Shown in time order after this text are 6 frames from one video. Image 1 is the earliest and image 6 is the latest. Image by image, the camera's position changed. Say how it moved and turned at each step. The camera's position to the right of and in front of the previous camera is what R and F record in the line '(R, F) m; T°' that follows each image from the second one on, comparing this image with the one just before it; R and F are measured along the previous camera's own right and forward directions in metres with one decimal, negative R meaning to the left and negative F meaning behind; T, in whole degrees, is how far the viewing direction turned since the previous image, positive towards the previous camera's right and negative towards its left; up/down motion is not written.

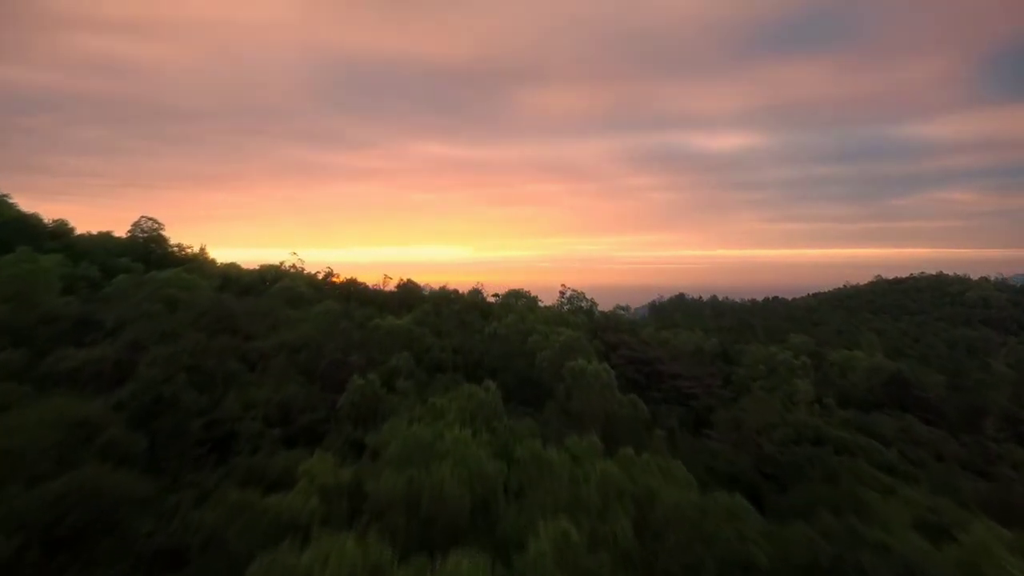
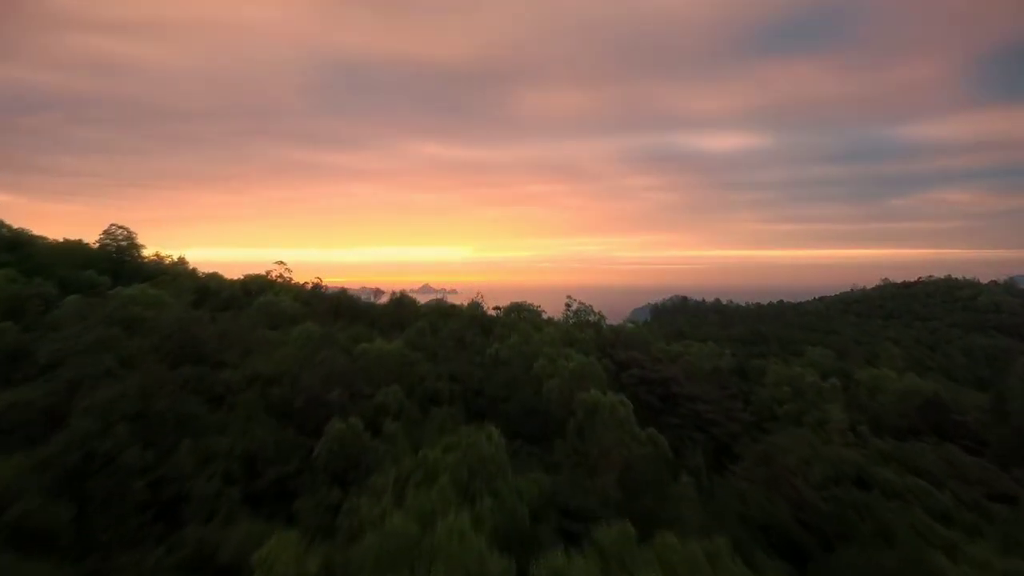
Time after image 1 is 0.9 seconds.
(-0.1, +1.1) m; 0°
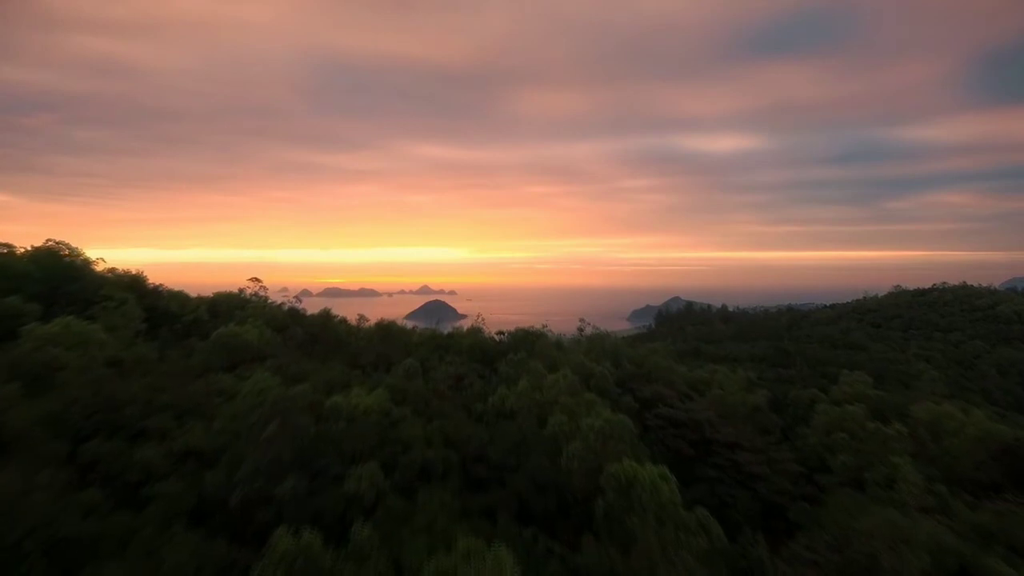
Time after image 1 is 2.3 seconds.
(-0.1, +1.9) m; 0°
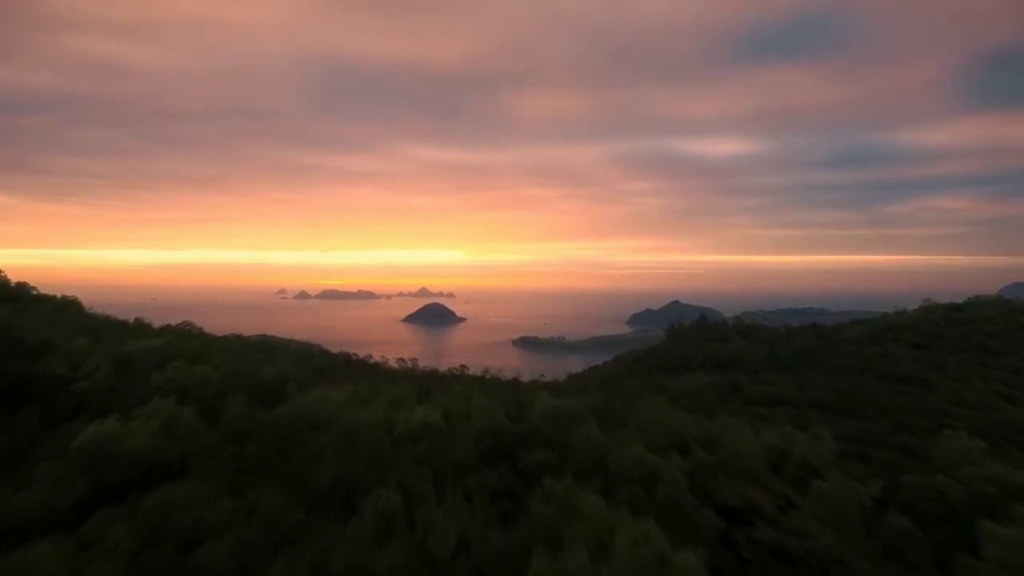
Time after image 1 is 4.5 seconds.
(-0.5, +3.4) m; 0°
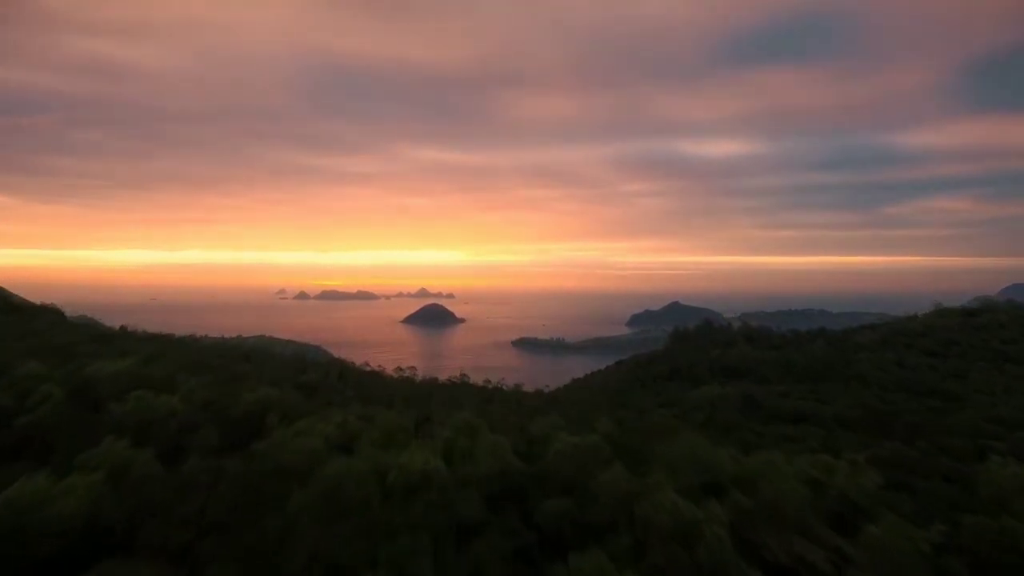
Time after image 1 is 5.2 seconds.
(-0.2, +1.2) m; 0°
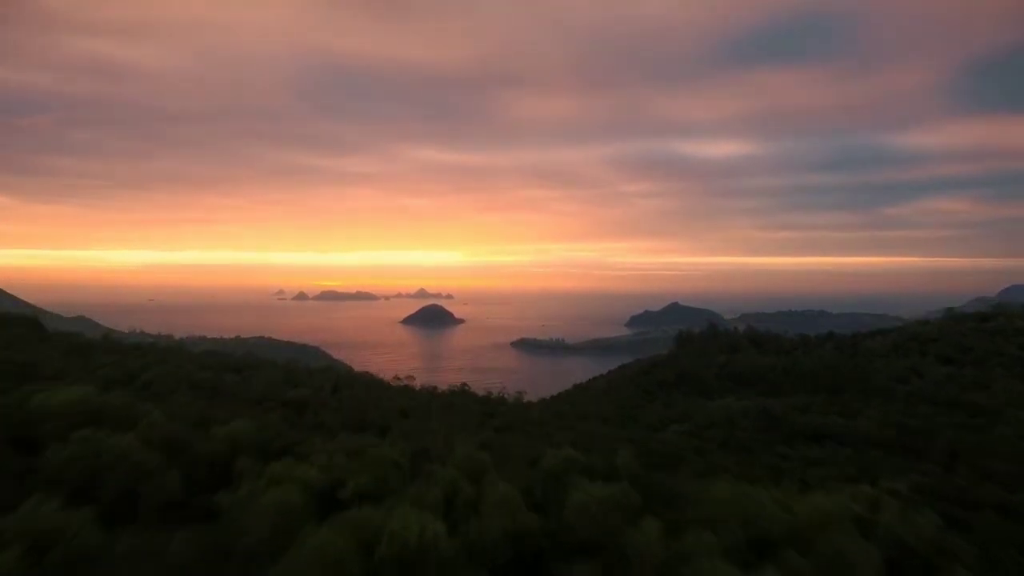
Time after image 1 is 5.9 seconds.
(-0.2, +1.1) m; 0°
